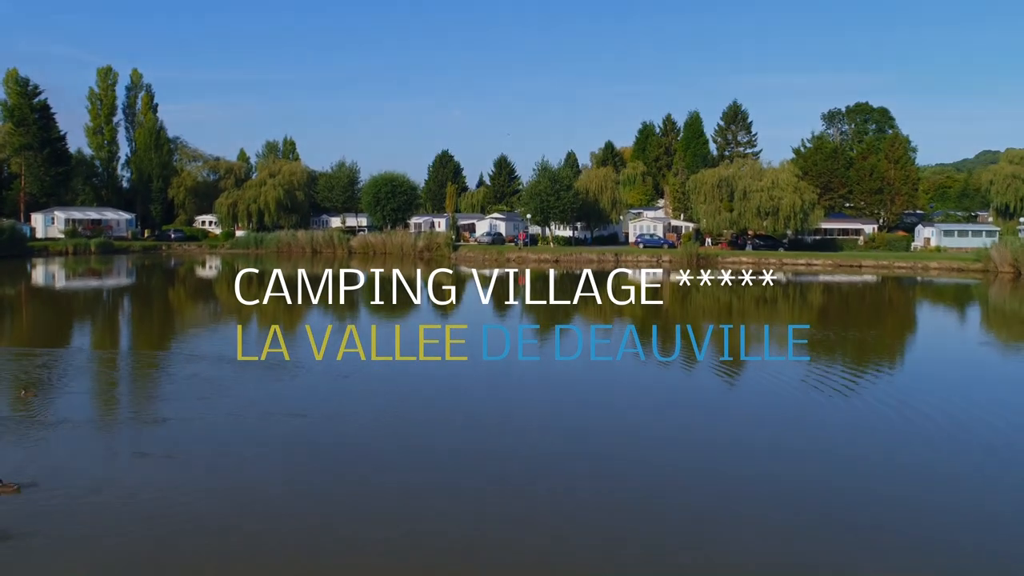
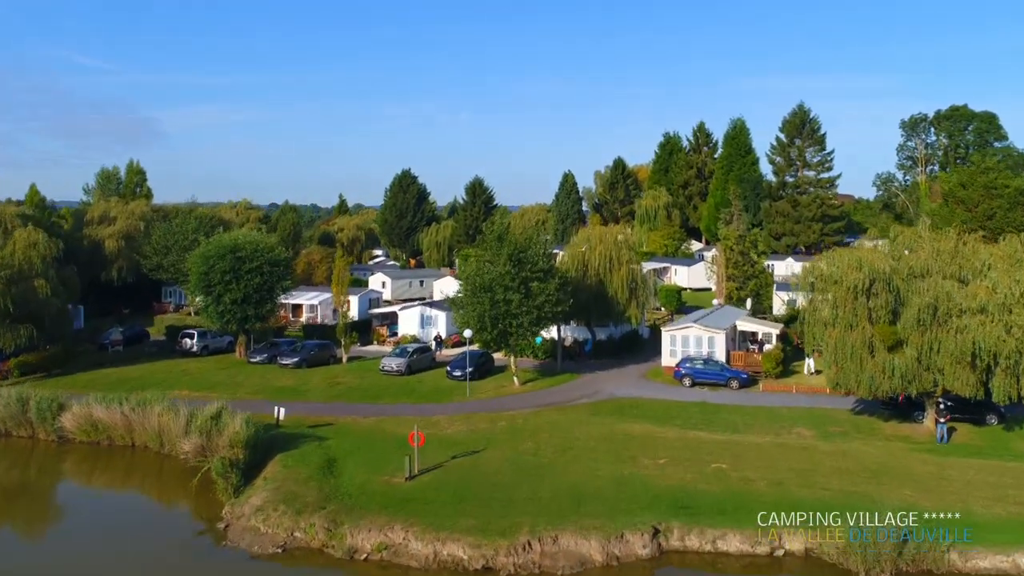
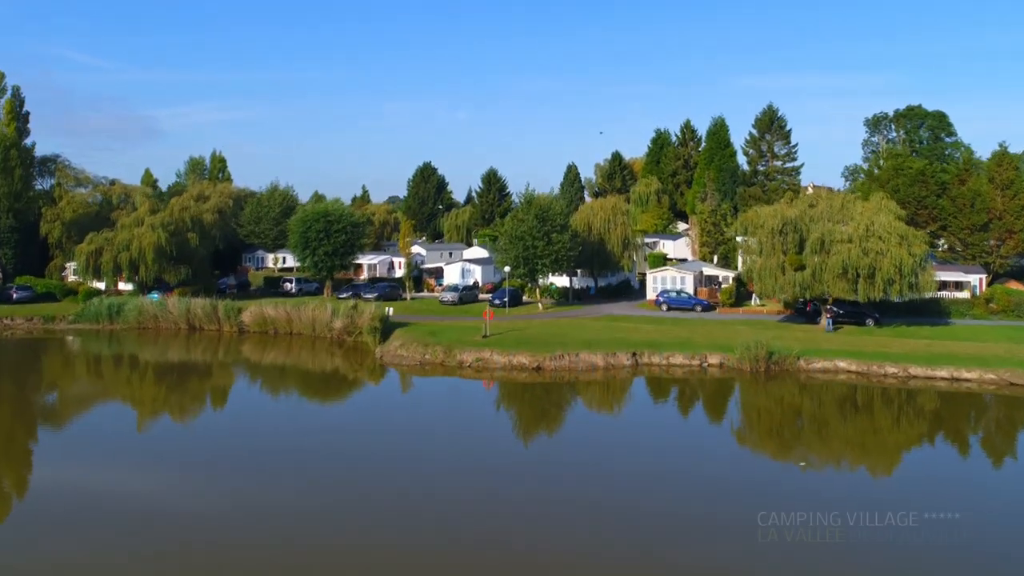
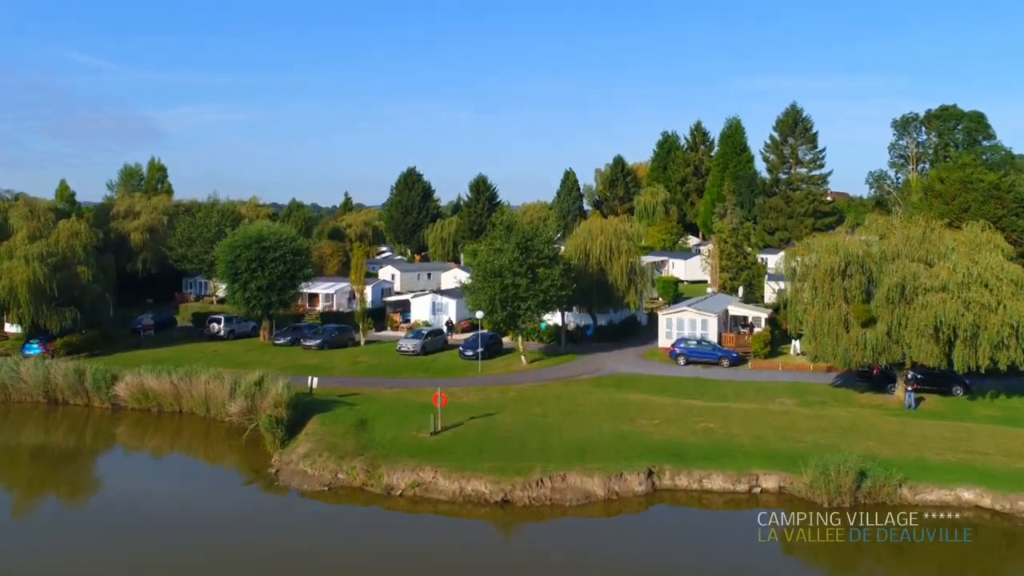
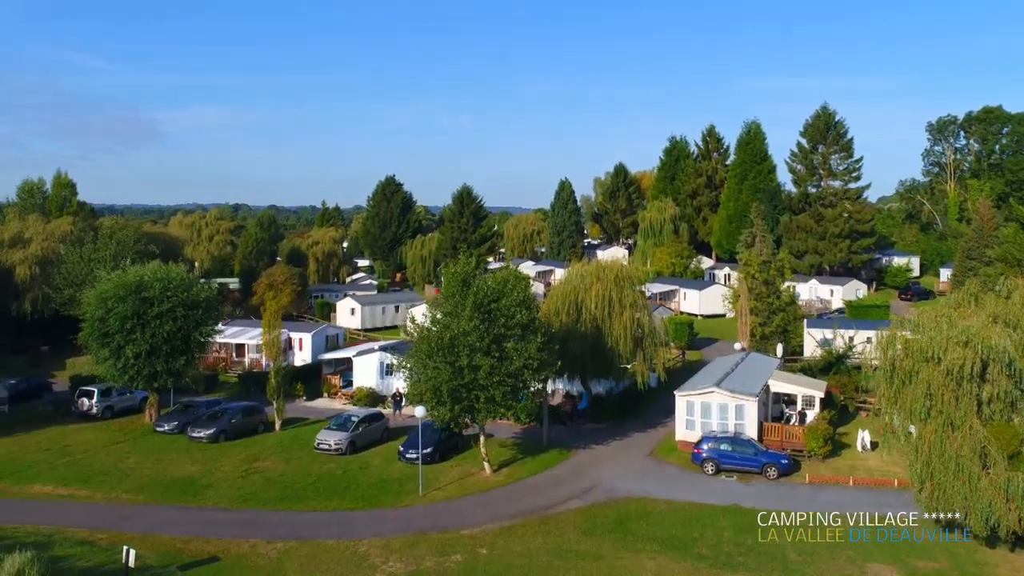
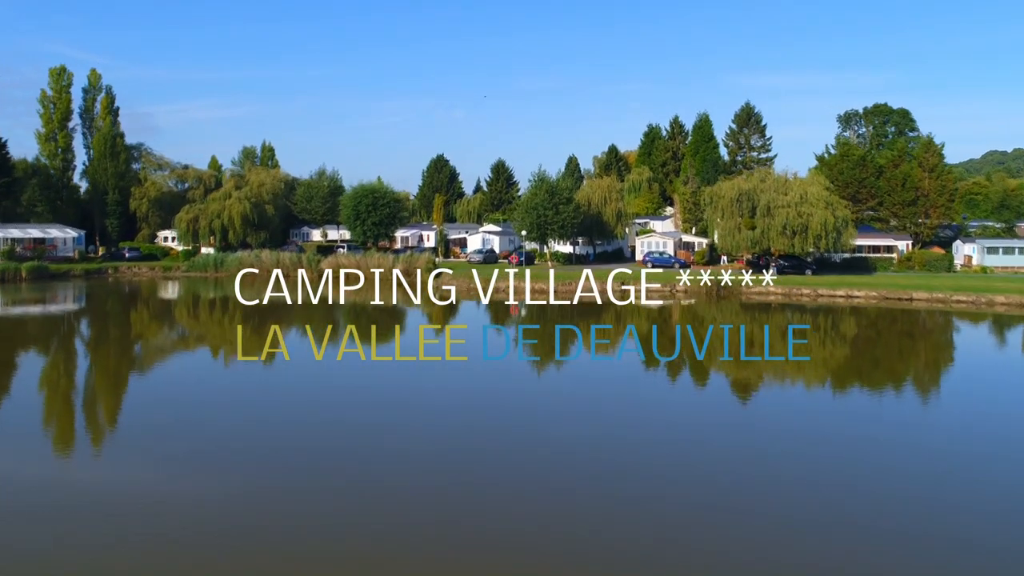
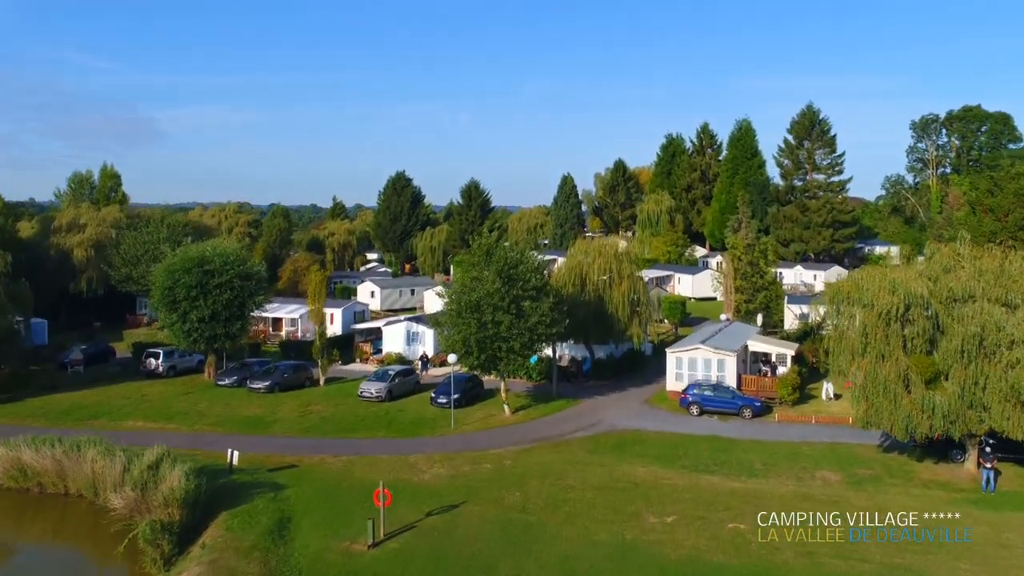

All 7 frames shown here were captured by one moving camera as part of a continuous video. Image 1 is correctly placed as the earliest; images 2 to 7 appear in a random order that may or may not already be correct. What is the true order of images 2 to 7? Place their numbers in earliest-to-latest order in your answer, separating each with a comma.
6, 3, 4, 2, 7, 5
